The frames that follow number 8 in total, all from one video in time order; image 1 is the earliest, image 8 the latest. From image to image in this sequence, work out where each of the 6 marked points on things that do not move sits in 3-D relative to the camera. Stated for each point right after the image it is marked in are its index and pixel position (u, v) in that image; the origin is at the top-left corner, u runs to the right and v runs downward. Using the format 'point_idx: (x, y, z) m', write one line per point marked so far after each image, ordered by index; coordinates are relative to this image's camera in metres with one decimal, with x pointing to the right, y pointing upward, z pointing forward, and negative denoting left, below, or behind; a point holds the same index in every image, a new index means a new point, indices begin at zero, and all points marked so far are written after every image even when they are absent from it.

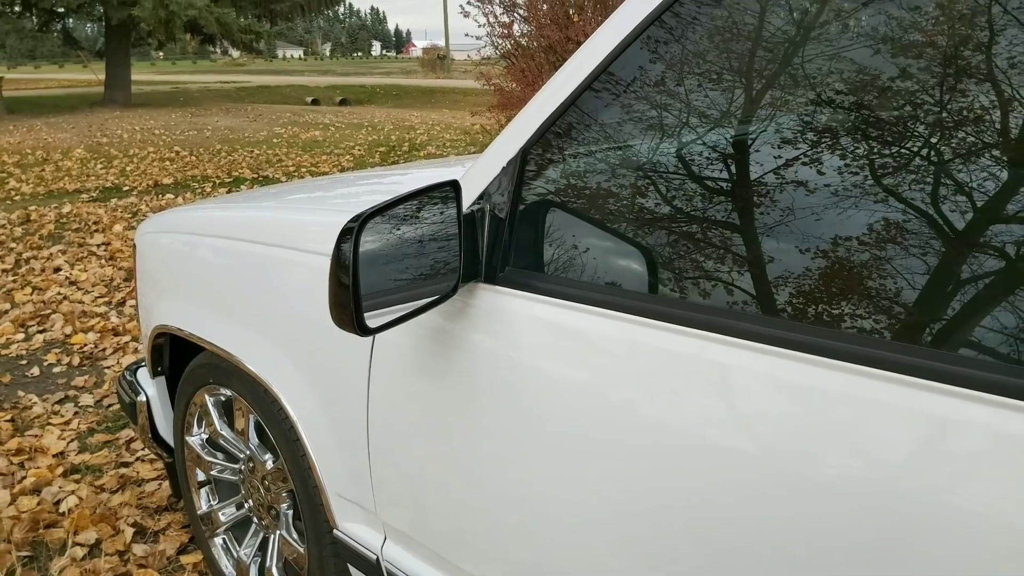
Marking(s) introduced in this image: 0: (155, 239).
0: (-1.1, +0.2, +2.3) m
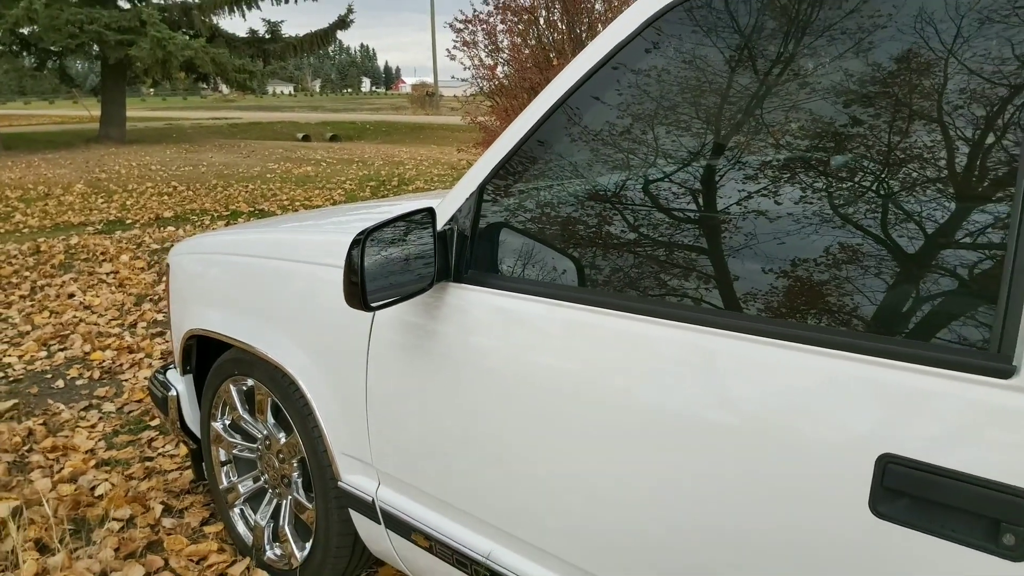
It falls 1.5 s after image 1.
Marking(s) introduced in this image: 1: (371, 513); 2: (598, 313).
0: (-1.2, +0.1, +2.8) m
1: (-0.4, -0.6, +2.0) m
2: (+0.2, 0.0, +1.5) m
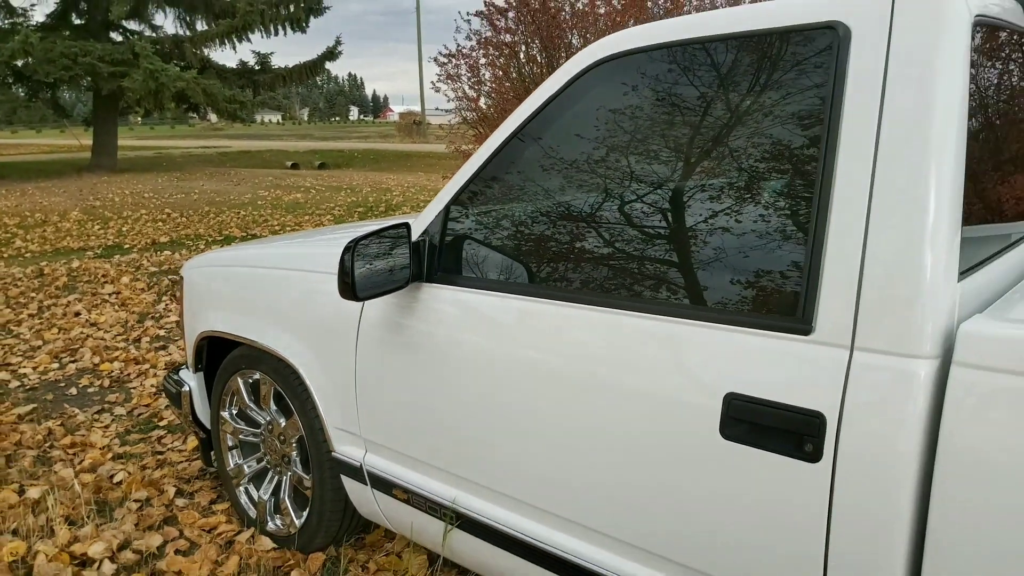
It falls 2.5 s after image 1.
0: (-1.3, +0.1, +3.2) m
1: (-0.5, -0.6, +2.4) m
2: (+0.1, 0.0, +1.9) m
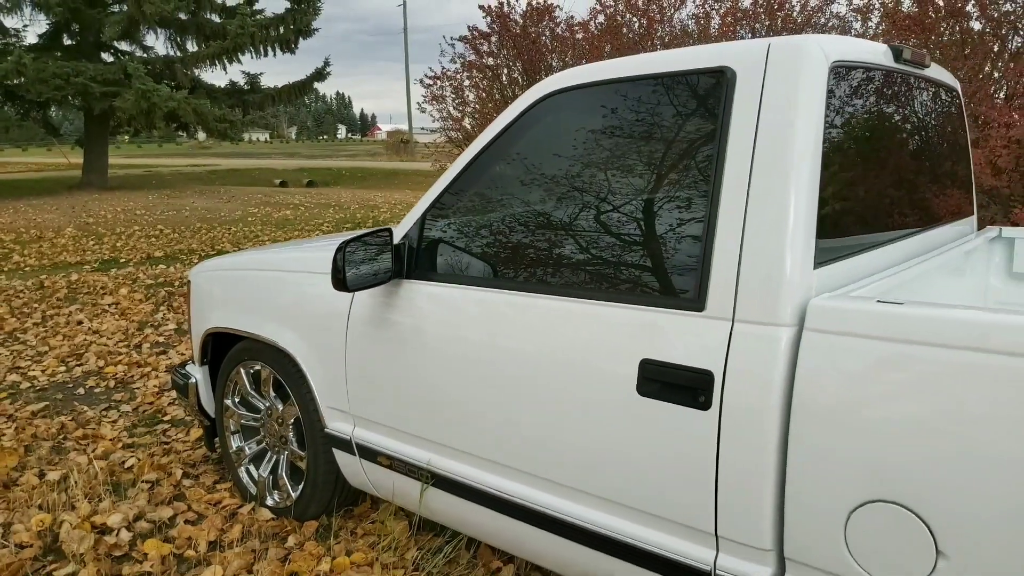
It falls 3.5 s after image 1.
0: (-1.4, +0.1, +3.6) m
1: (-0.6, -0.6, +2.8) m
2: (0.0, 0.0, +2.3) m
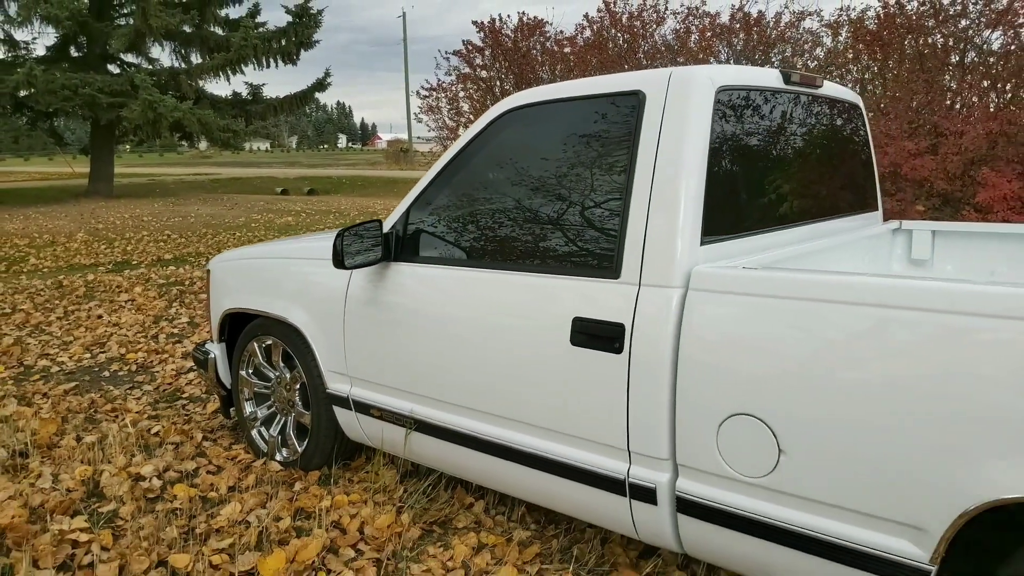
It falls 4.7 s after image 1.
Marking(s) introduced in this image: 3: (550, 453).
0: (-1.5, +0.1, +4.1) m
1: (-0.7, -0.5, +3.4) m
2: (-0.2, +0.1, +2.9) m
3: (+0.1, -0.5, +2.6) m
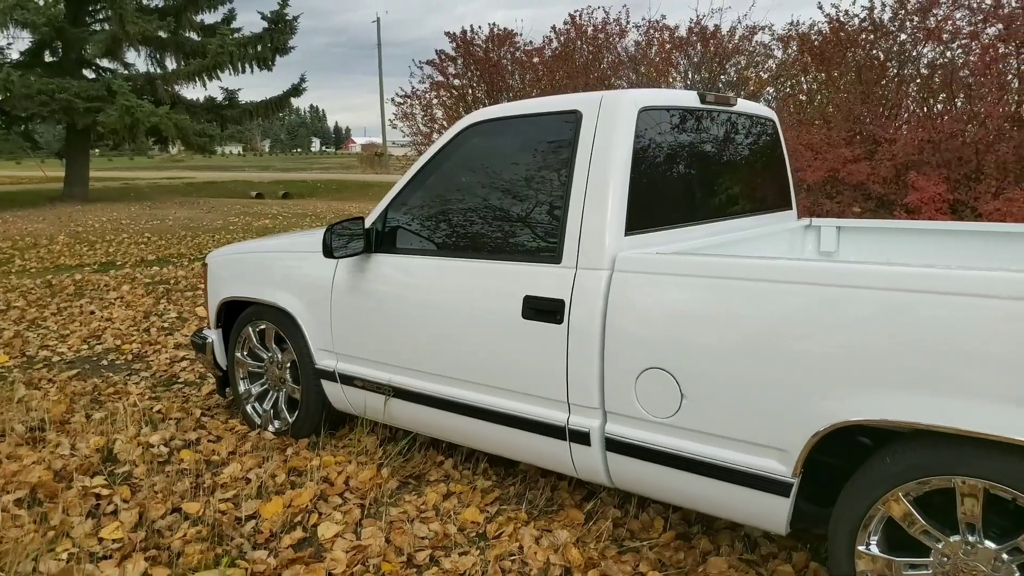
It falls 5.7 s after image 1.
0: (-1.7, +0.2, +4.6) m
1: (-0.9, -0.4, +3.9) m
2: (-0.3, +0.1, +3.4) m
3: (0.0, -0.5, +3.1) m
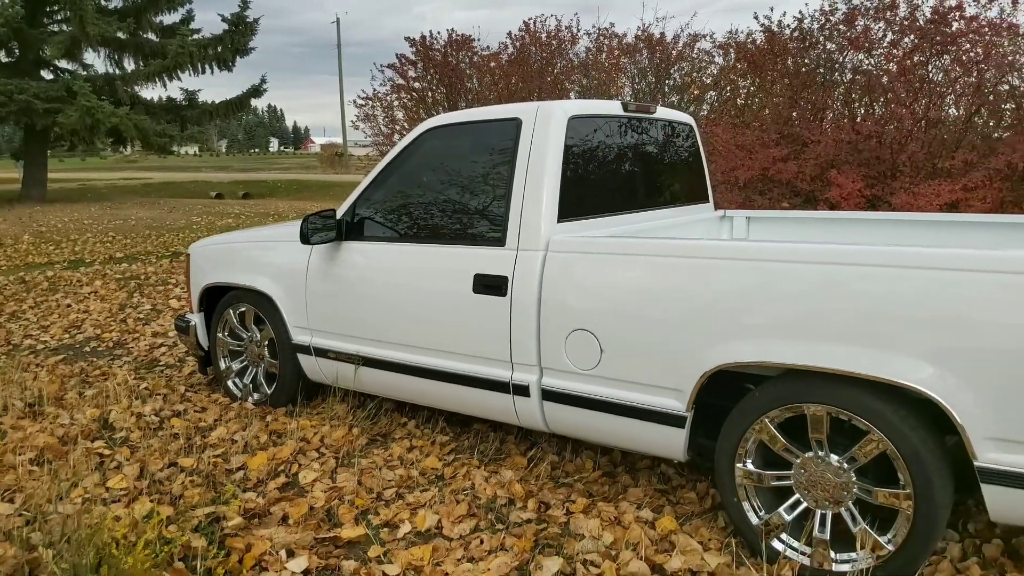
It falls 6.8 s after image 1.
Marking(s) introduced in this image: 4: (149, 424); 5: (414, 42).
0: (-2.0, +0.3, +5.1) m
1: (-1.1, -0.3, +4.4) m
2: (-0.6, +0.2, +4.0) m
3: (-0.2, -0.4, +3.7) m
4: (-2.0, -0.8, +4.5) m
5: (-1.6, +3.9, +12.6) m
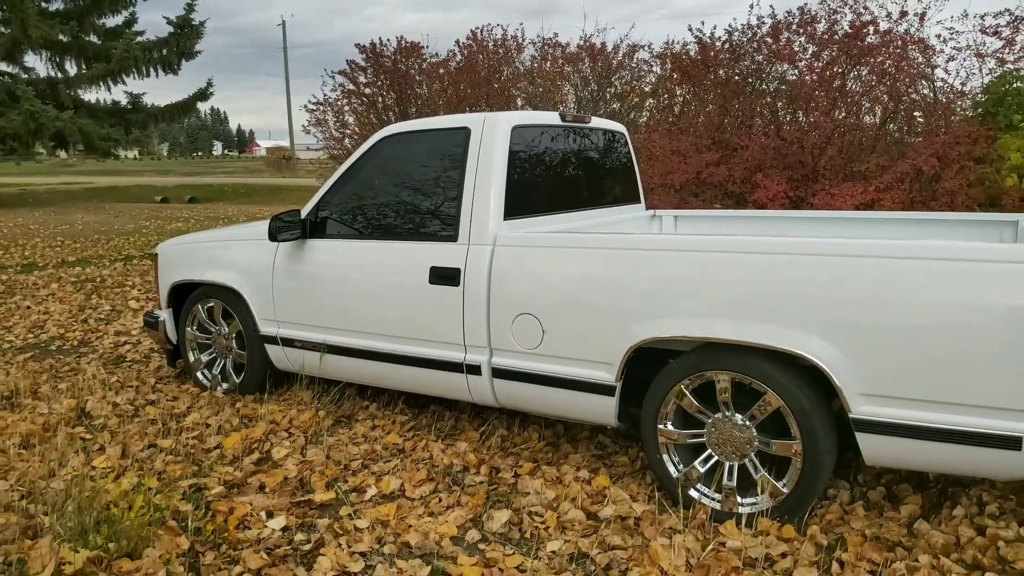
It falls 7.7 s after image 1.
0: (-2.4, +0.3, +5.4) m
1: (-1.4, -0.3, +4.8) m
2: (-0.8, +0.3, +4.4) m
3: (-0.5, -0.3, +4.1) m
4: (-2.3, -0.7, +4.8) m
5: (-2.4, +3.9, +13.0) m
